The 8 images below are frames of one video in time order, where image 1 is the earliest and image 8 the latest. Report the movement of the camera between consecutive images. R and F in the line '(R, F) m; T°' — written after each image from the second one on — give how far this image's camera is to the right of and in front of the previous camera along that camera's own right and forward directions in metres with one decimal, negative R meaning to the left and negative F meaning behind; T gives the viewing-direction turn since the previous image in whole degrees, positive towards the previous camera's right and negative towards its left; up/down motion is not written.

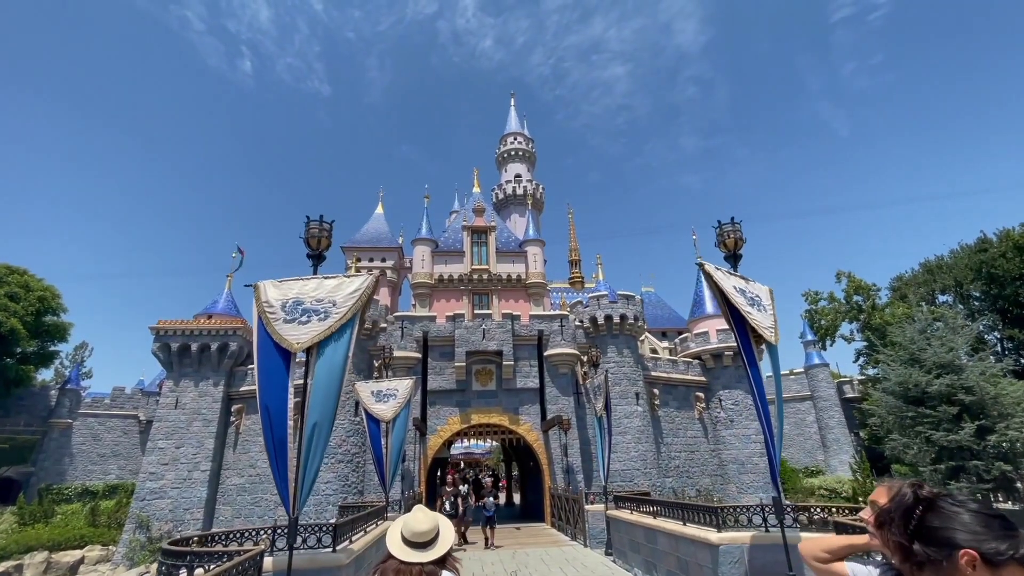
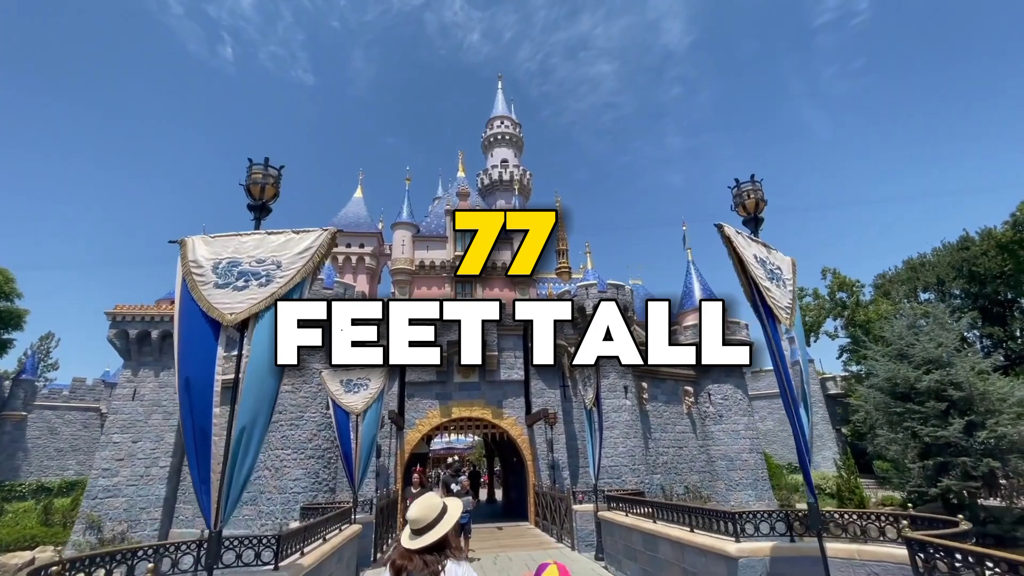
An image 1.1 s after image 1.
(0.0, +0.8) m; +2°
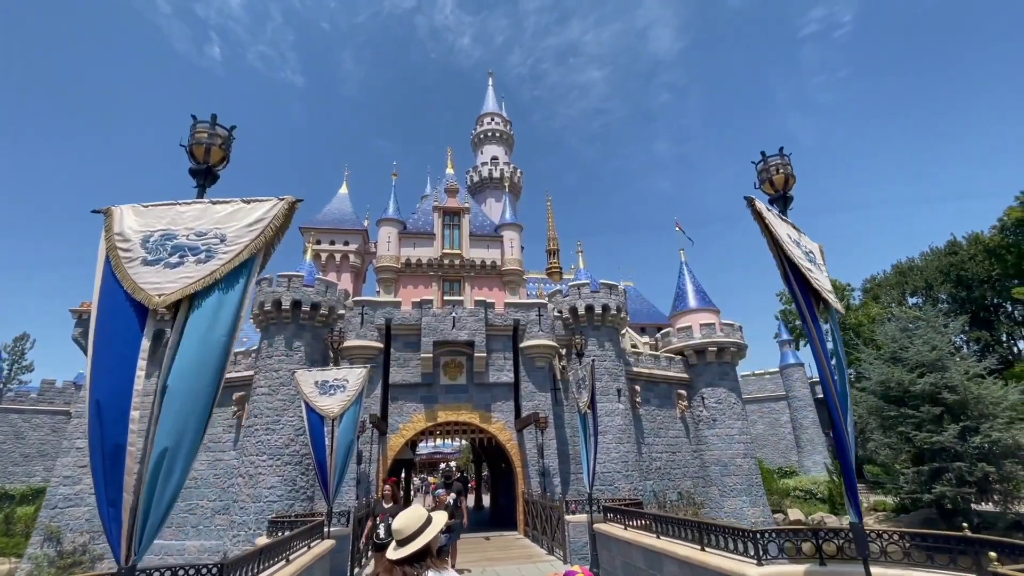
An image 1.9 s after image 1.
(0.0, +0.6) m; +1°
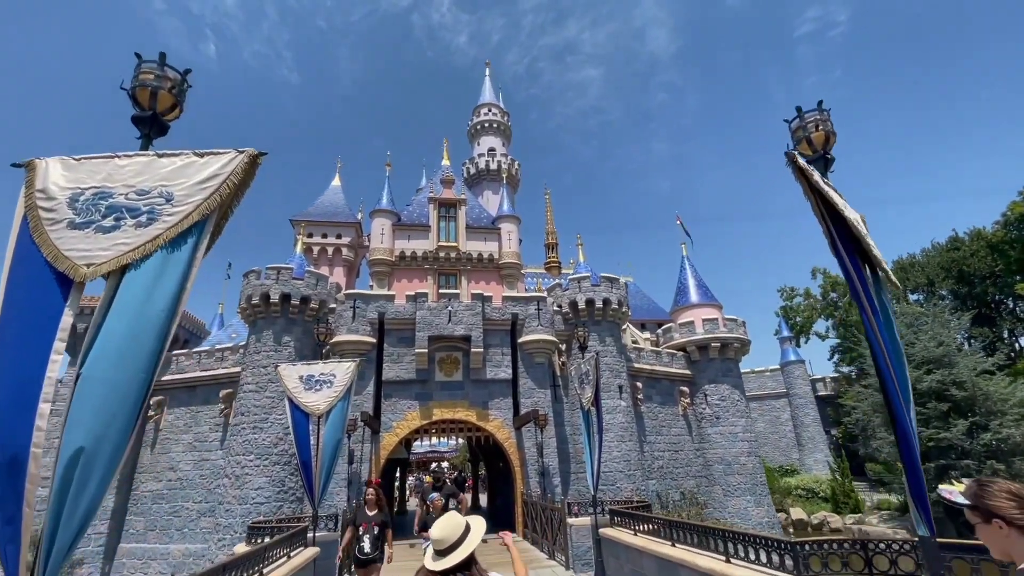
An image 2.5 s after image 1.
(0.0, +0.5) m; 0°
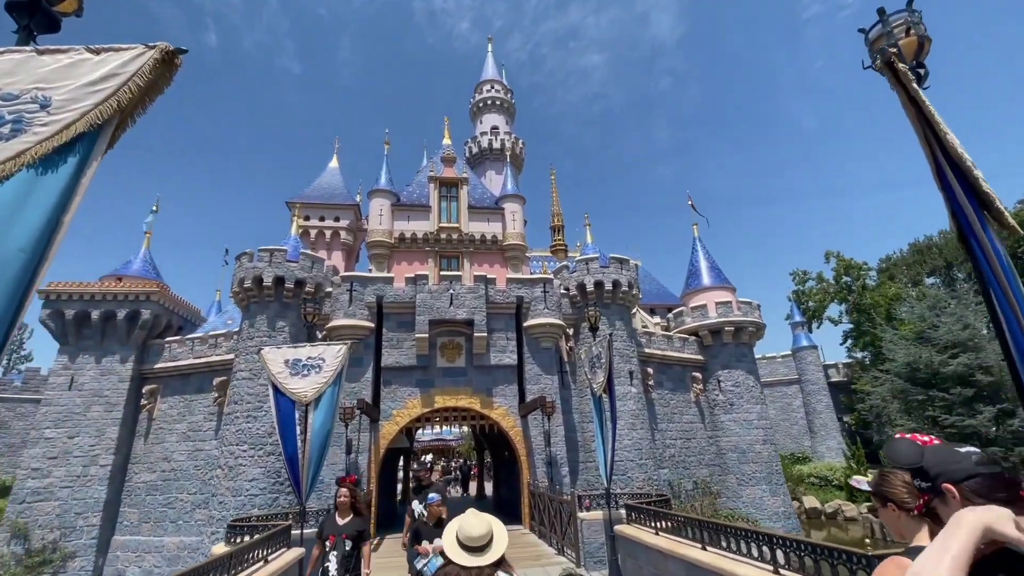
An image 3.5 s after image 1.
(0.0, +0.7) m; -1°
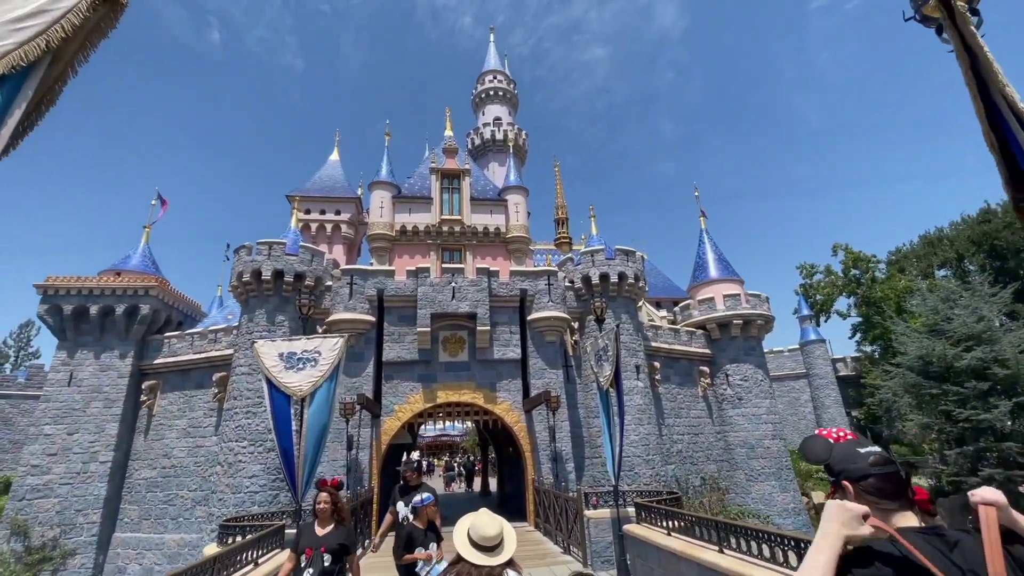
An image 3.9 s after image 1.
(0.0, +0.3) m; 0°
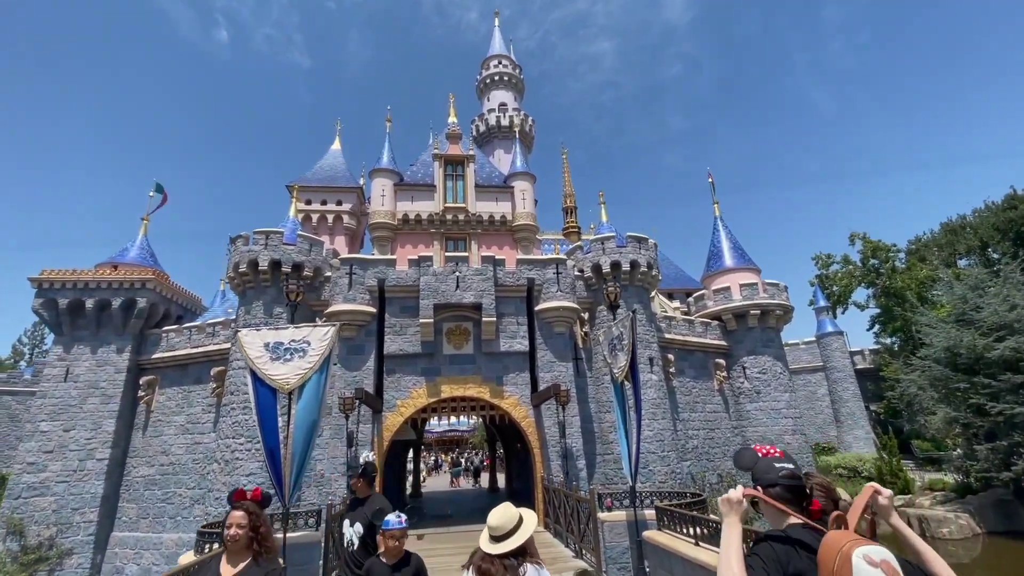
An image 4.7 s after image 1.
(0.0, +0.6) m; -1°
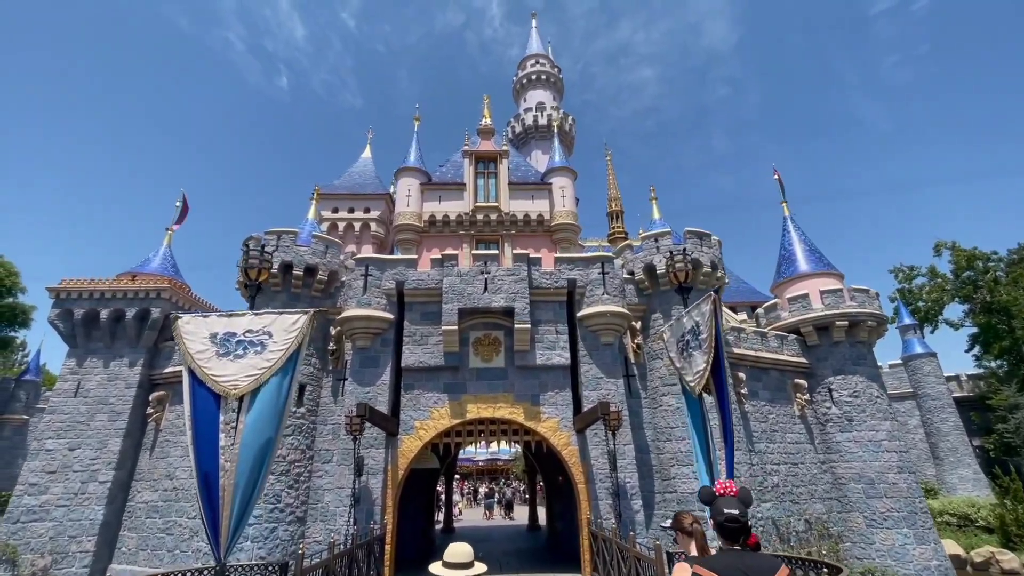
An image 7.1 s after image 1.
(+0.1, +1.7) m; -5°
